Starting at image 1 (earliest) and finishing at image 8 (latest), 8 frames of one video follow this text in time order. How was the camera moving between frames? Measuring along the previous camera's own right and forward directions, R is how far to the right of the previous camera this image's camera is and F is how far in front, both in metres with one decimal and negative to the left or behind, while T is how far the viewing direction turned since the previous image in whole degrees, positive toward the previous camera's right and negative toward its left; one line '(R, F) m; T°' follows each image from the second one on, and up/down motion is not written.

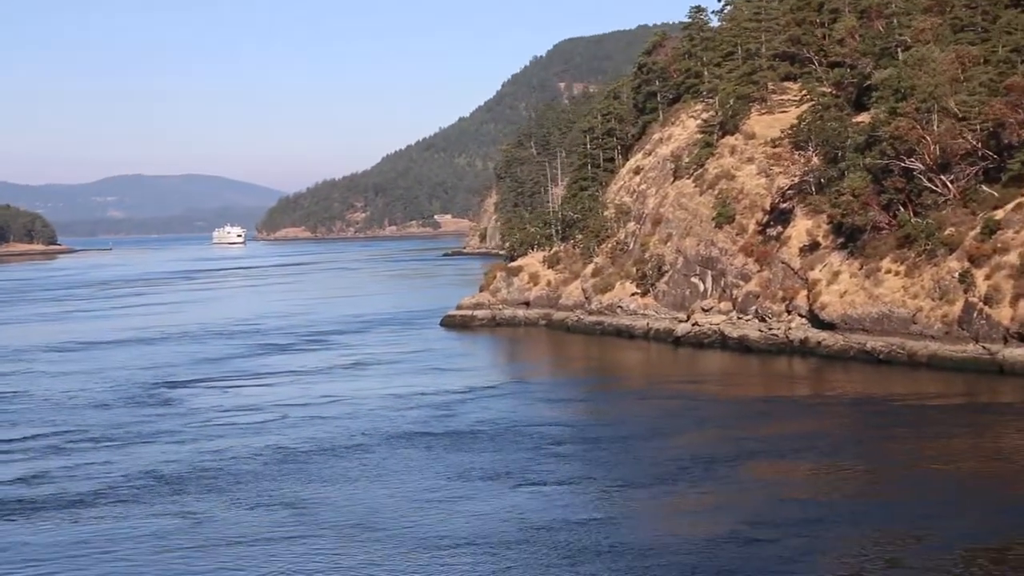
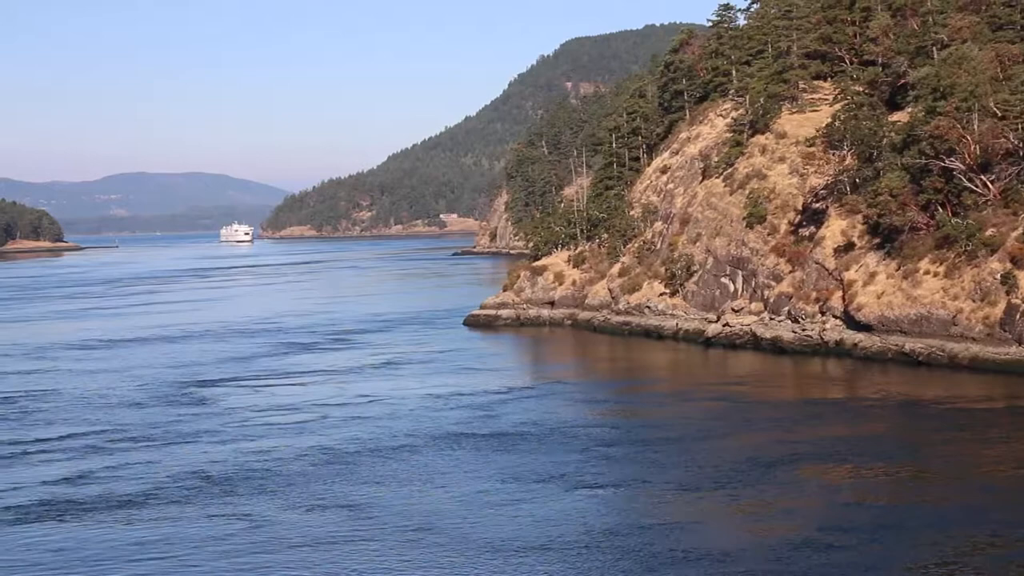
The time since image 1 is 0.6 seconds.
(-0.8, +0.3) m; 0°
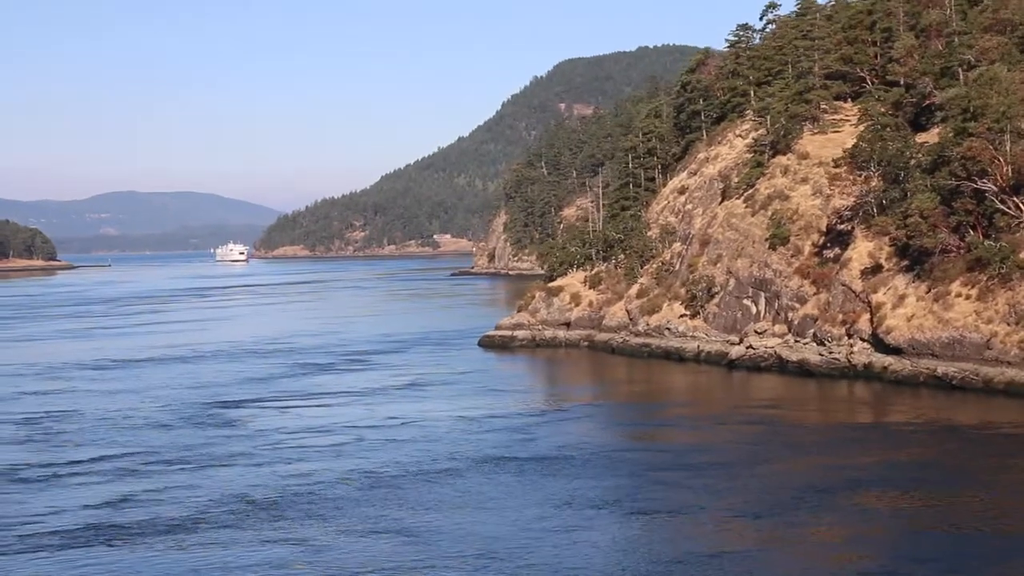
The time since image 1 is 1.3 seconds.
(-1.0, +0.4) m; 0°
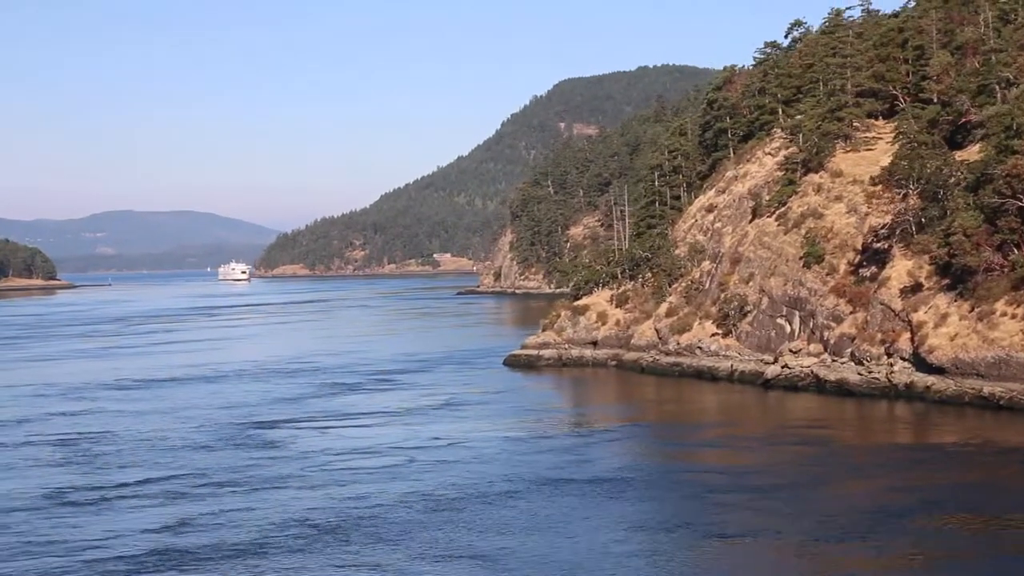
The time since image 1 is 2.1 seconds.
(-1.1, +0.4) m; 0°
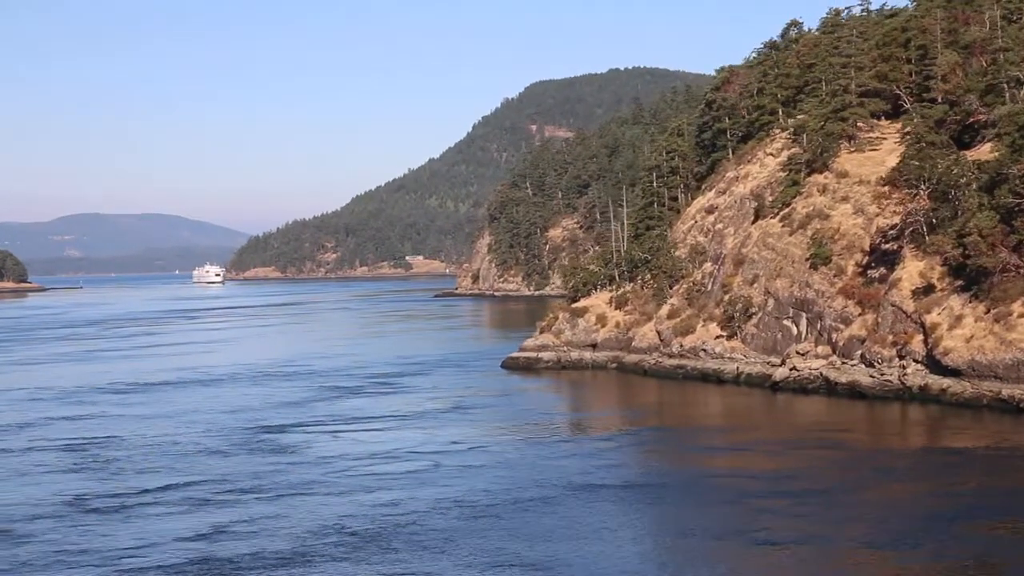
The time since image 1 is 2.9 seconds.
(-1.1, +0.5) m; +1°
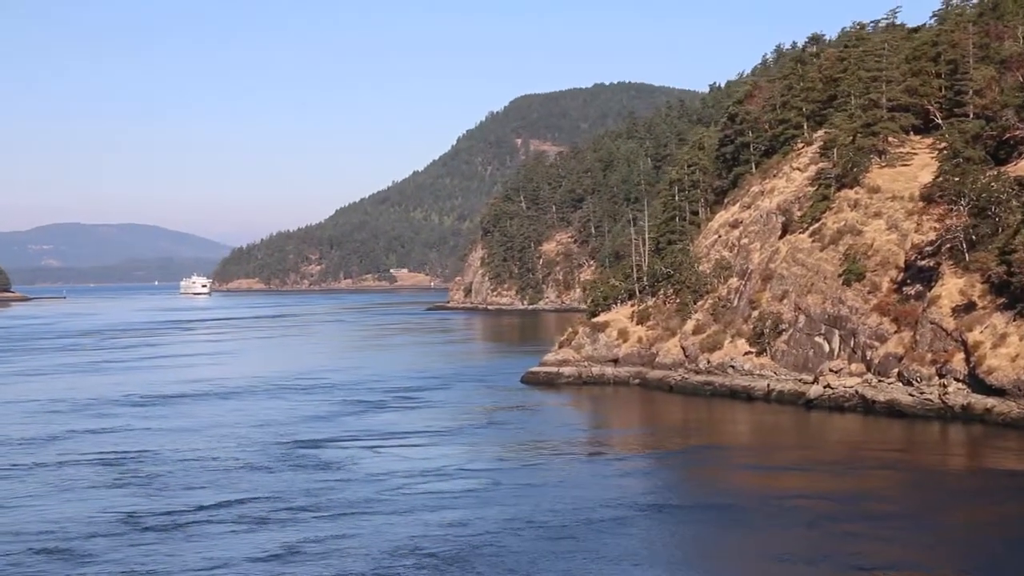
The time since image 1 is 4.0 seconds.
(-1.6, +0.6) m; +1°
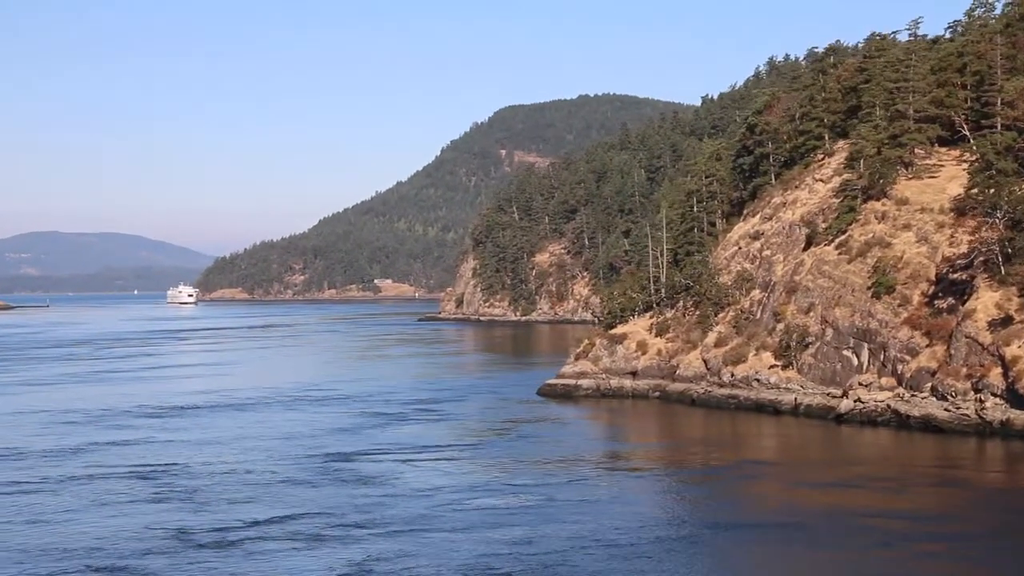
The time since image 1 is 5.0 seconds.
(-1.4, +0.6) m; +1°
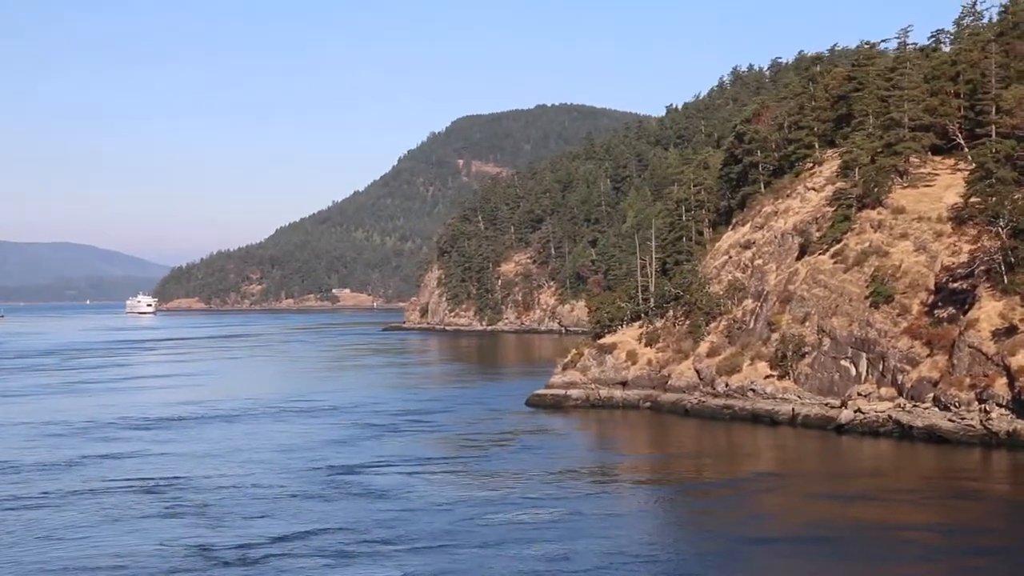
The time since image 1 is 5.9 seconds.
(-1.3, +0.6) m; +2°
